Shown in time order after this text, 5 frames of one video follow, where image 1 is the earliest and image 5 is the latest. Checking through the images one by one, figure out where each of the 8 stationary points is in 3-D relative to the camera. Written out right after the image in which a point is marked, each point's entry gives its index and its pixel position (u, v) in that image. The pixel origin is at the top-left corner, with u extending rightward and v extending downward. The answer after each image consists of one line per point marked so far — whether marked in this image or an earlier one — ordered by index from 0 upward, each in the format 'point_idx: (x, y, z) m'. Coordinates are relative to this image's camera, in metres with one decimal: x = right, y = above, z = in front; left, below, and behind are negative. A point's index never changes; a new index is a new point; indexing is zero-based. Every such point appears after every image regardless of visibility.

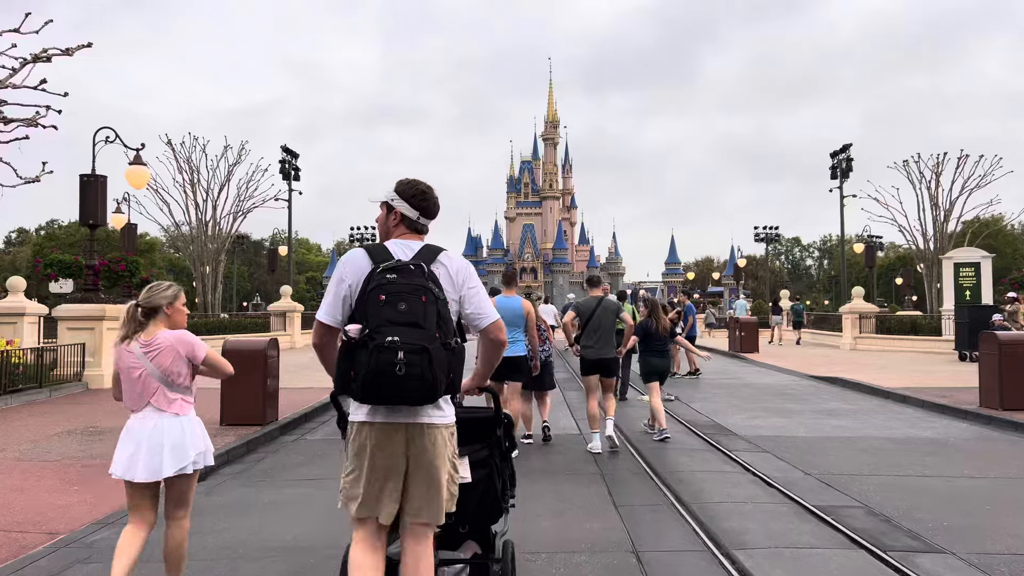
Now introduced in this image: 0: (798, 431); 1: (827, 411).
0: (+3.6, -1.8, +8.7) m
1: (+4.6, -1.8, +10.2) m
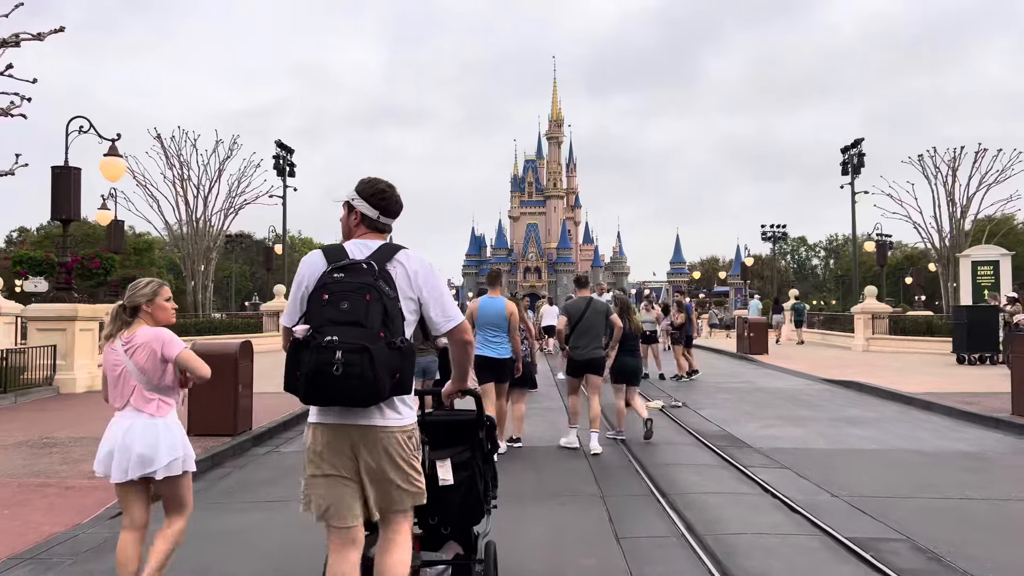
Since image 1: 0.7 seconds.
0: (+3.5, -1.8, +7.9) m
1: (+4.5, -1.8, +9.5) m
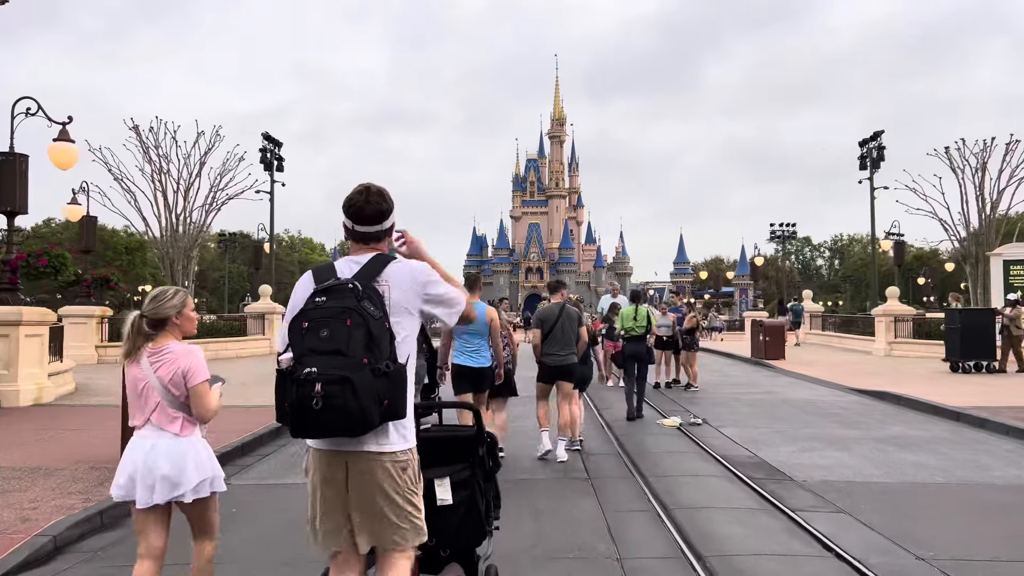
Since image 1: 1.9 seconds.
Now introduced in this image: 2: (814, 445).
0: (+3.4, -1.8, +6.7) m
1: (+4.5, -1.8, +8.2) m
2: (+3.5, -1.8, +7.9) m
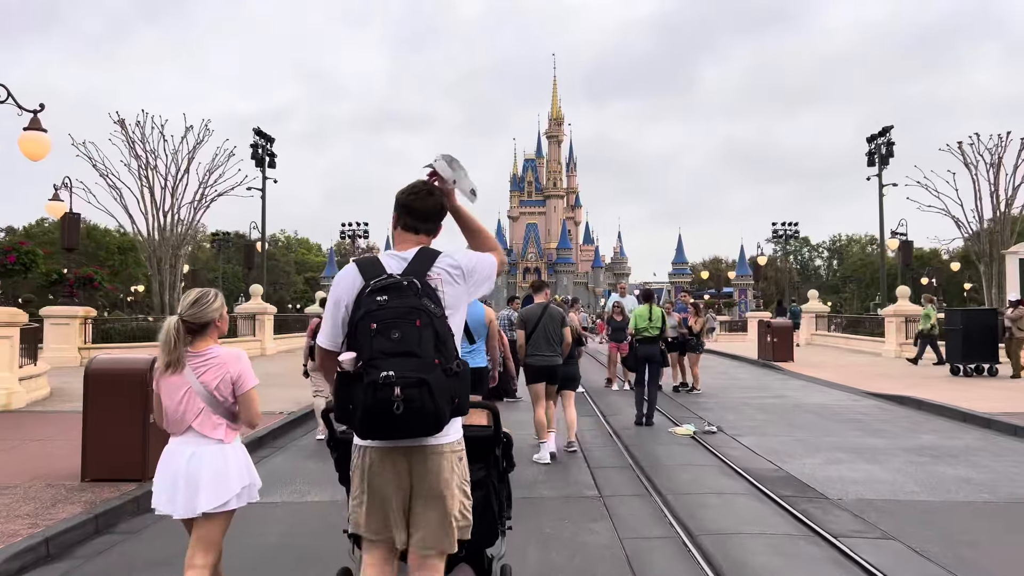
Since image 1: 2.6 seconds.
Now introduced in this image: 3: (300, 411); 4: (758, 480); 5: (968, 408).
0: (+3.5, -1.7, +6.1) m
1: (+4.5, -1.8, +7.6) m
2: (+3.5, -1.8, +7.3) m
3: (-3.2, -1.8, +10.3) m
4: (+2.2, -1.7, +6.1) m
5: (+6.7, -1.8, +10.2) m
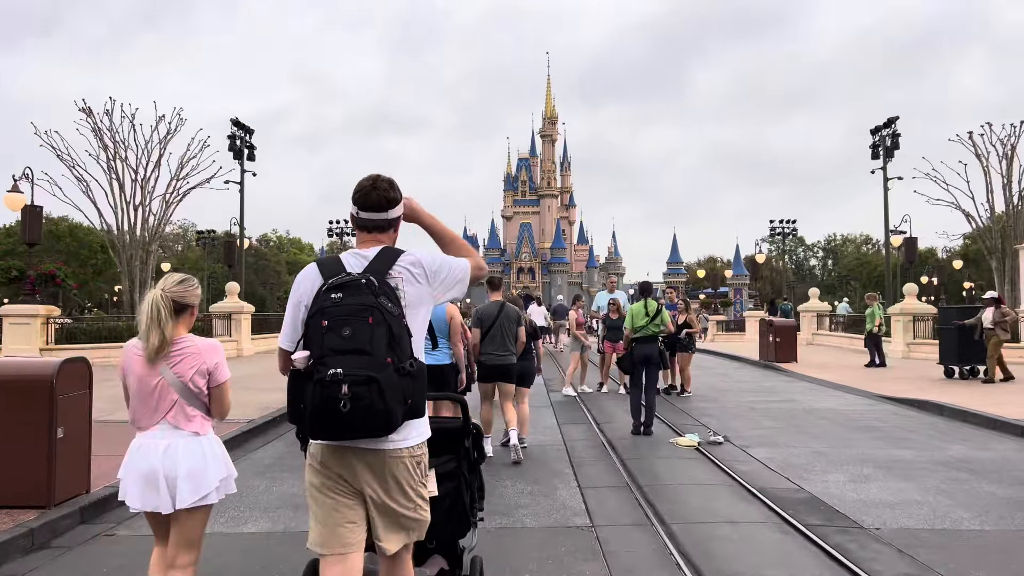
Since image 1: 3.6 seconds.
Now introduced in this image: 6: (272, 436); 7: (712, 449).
0: (+3.3, -1.7, +5.2) m
1: (+4.3, -1.7, +6.7) m
2: (+3.3, -1.7, +6.4) m
3: (-3.4, -1.8, +9.3) m
4: (+2.0, -1.6, +5.2) m
5: (+6.5, -1.7, +9.3) m
6: (-3.0, -1.9, +8.8) m
7: (+2.1, -1.7, +7.3) m
